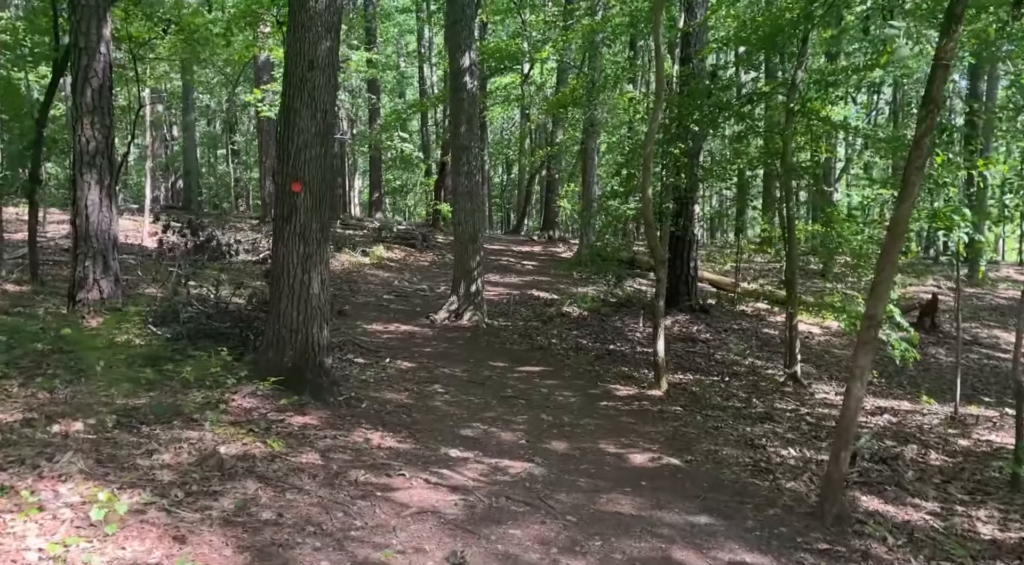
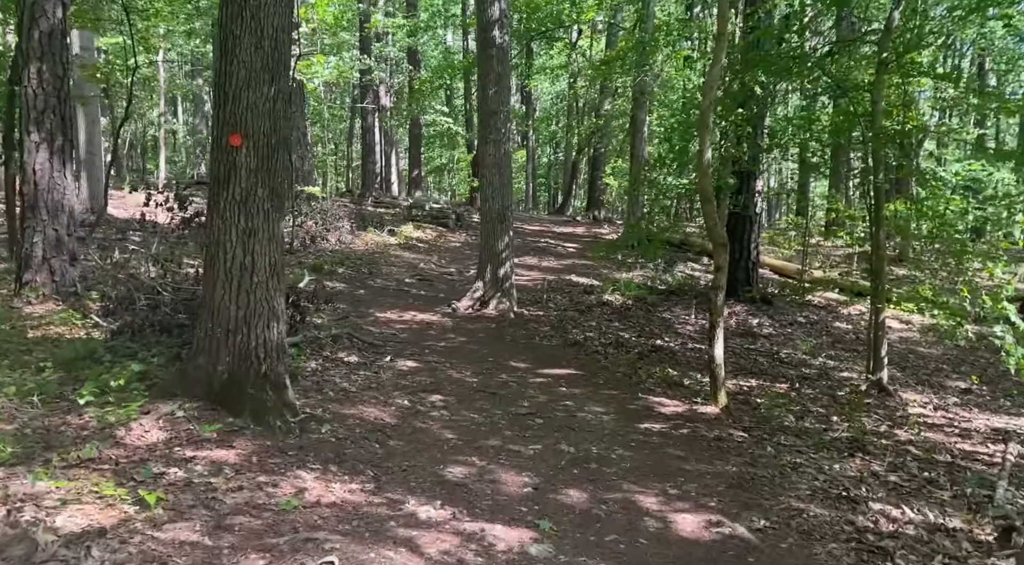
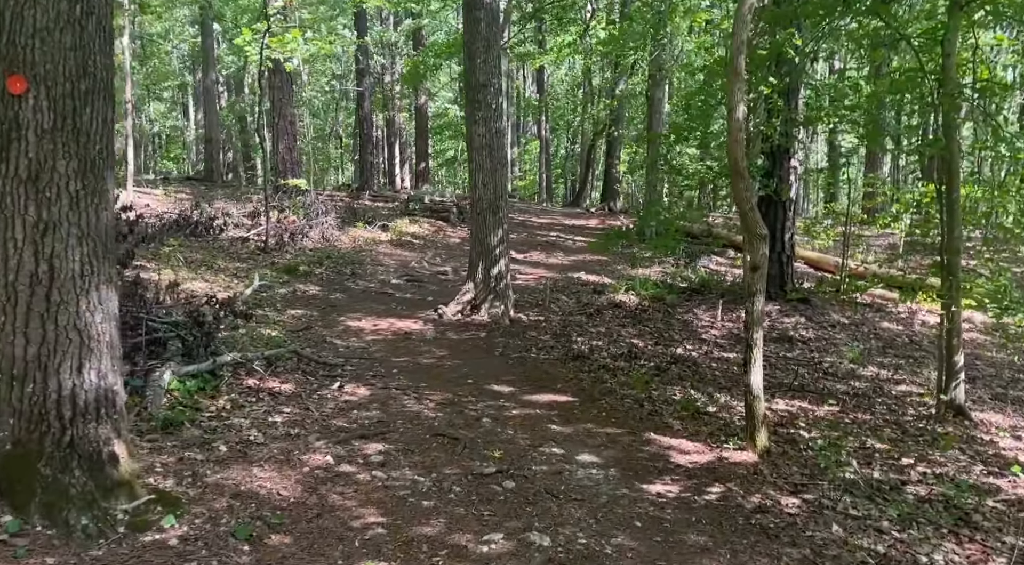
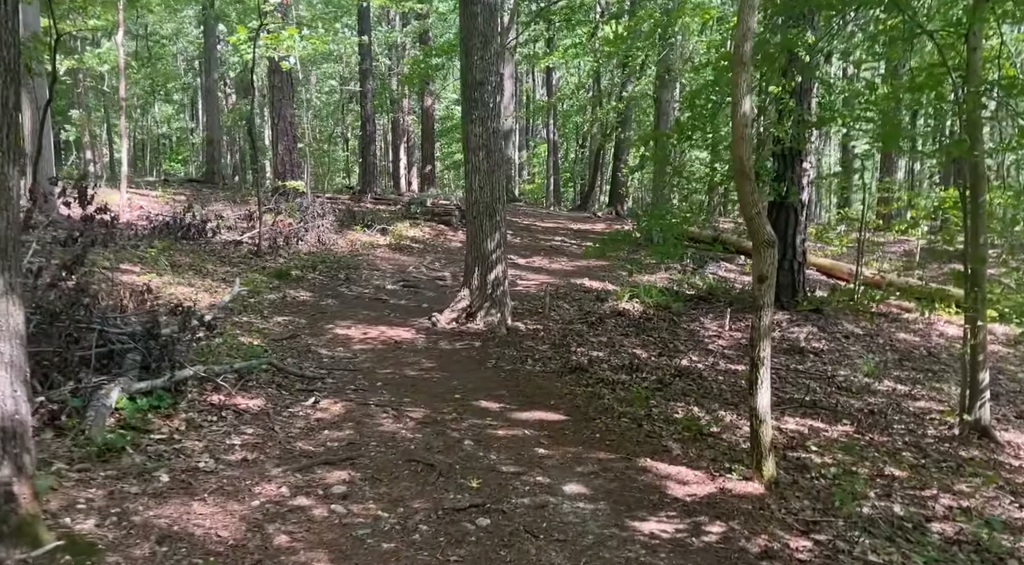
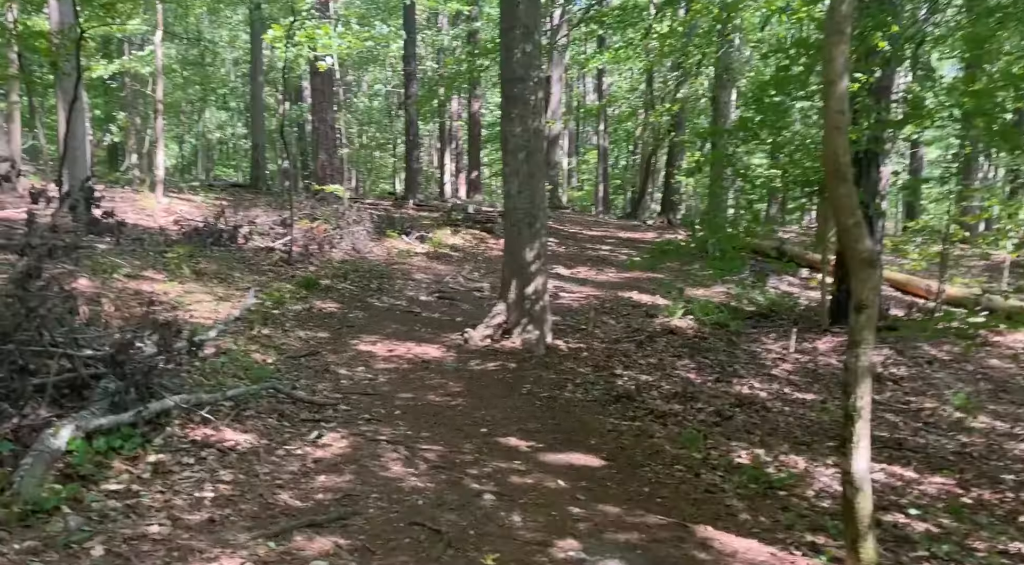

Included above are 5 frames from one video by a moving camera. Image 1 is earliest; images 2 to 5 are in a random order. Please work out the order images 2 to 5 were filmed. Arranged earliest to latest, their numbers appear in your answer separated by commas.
2, 3, 4, 5
